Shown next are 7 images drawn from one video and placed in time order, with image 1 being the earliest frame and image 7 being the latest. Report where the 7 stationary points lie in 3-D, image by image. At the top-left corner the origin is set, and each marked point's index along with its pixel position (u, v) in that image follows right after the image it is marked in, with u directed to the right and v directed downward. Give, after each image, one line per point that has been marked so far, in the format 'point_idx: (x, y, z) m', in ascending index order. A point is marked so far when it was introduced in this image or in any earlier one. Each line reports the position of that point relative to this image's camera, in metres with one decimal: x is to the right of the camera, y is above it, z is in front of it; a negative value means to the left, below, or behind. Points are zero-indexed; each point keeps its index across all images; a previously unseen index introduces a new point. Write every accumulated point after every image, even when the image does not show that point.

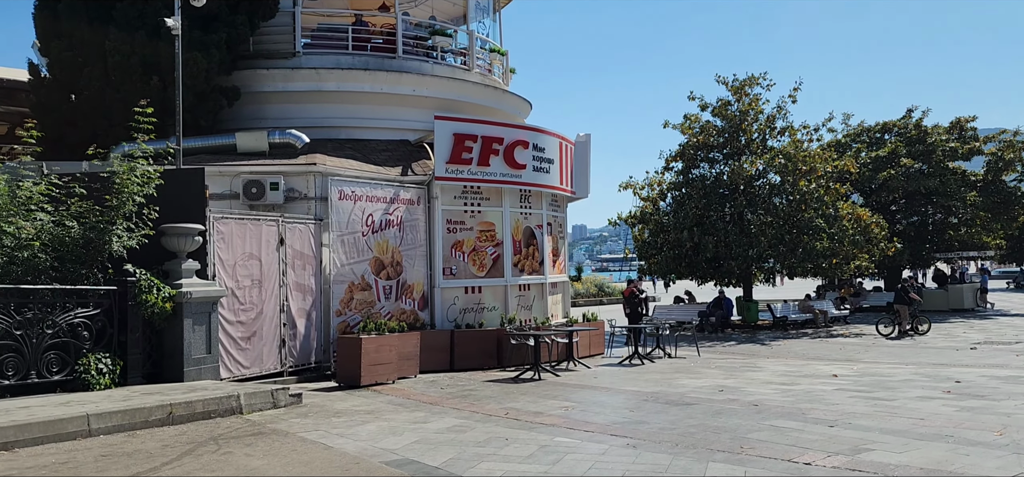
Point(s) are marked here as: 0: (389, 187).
0: (-2.4, +1.0, +15.0) m
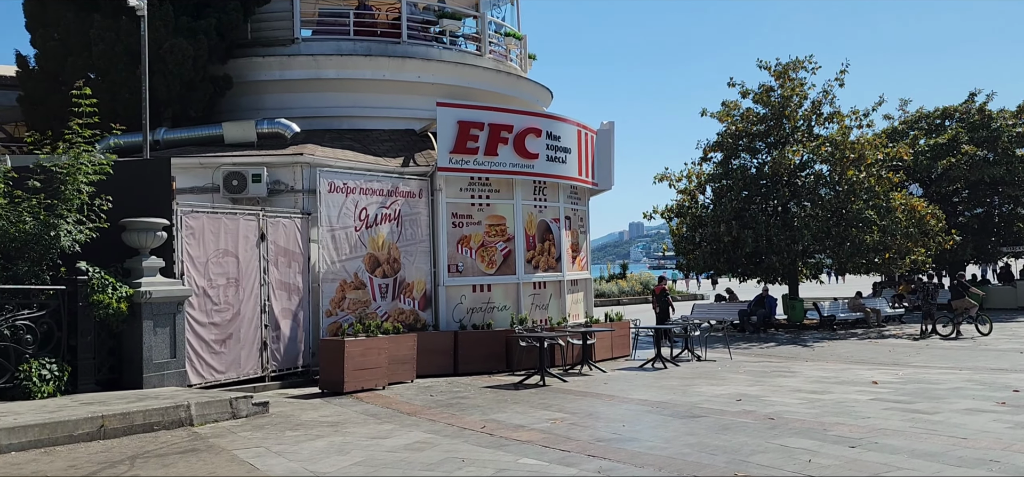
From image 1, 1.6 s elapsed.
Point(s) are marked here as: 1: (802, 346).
0: (-2.2, +1.1, +14.1) m
1: (+7.3, -2.7, +19.9) m
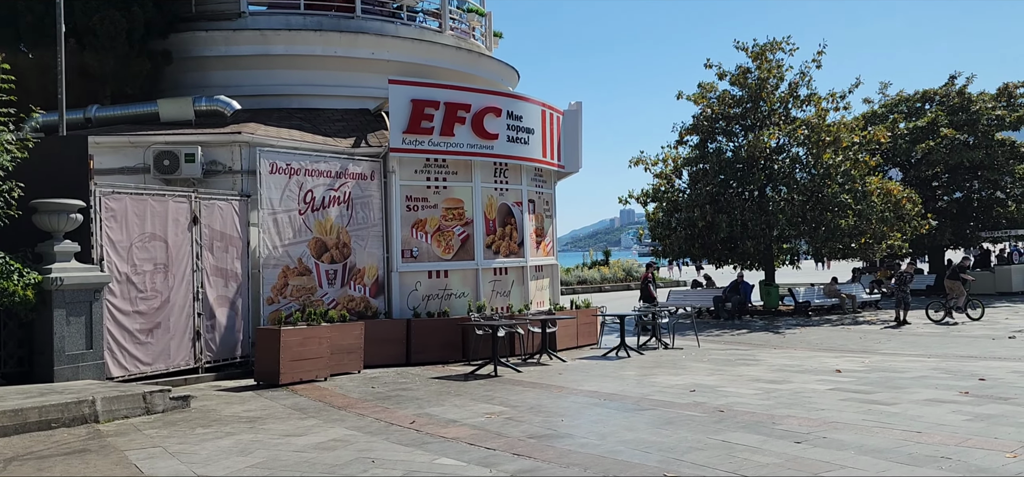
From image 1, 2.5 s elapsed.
0: (-3.0, +1.4, +13.4) m
1: (+6.5, -2.3, +19.4) m
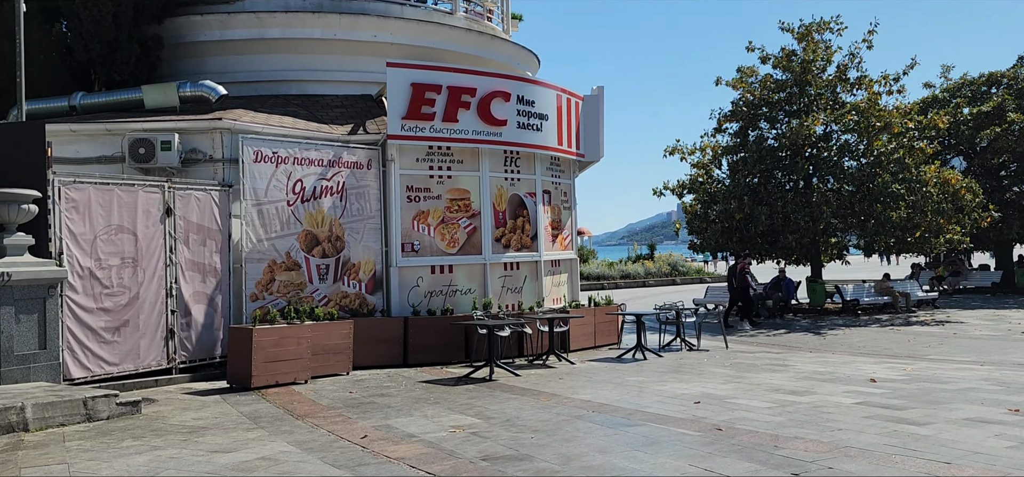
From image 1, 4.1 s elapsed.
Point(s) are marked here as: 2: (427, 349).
0: (-3.0, +1.5, +12.7) m
1: (+6.9, -2.2, +18.0) m
2: (-1.4, -1.8, +12.8) m
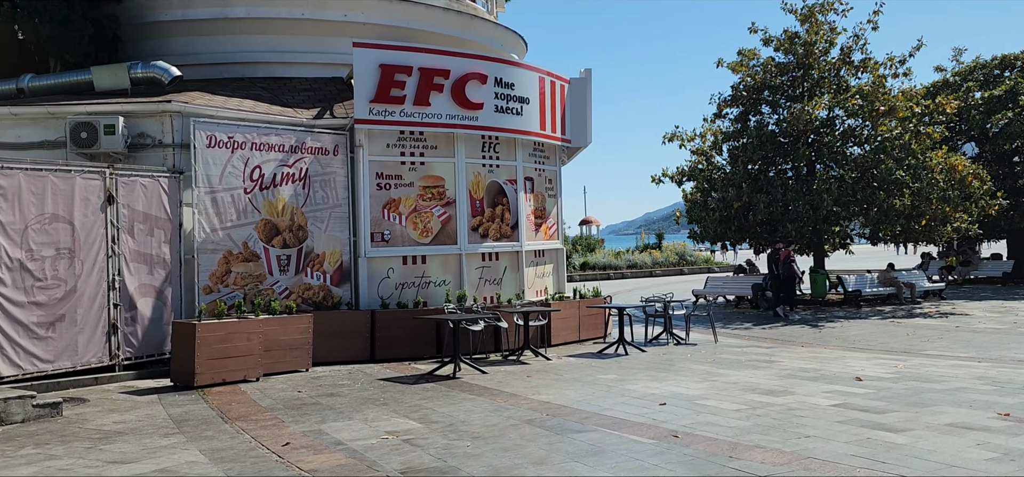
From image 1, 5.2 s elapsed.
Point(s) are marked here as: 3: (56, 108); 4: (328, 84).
0: (-3.4, +1.6, +12.0) m
1: (+6.6, -1.9, +17.2) m
2: (-1.8, -1.6, +12.2) m
3: (-6.1, +1.8, +10.6) m
4: (-3.2, +2.7, +13.8) m
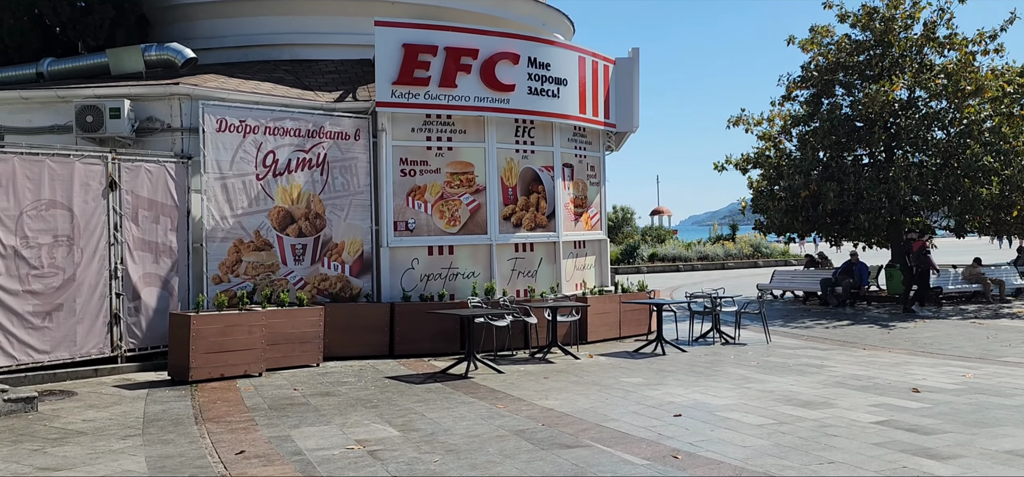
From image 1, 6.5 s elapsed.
0: (-3.0, +1.8, +11.5) m
1: (+7.4, -1.8, +15.8) m
2: (-1.4, -1.5, +11.6) m
3: (-5.9, +1.9, +10.4) m
4: (-2.7, +2.9, +13.3) m
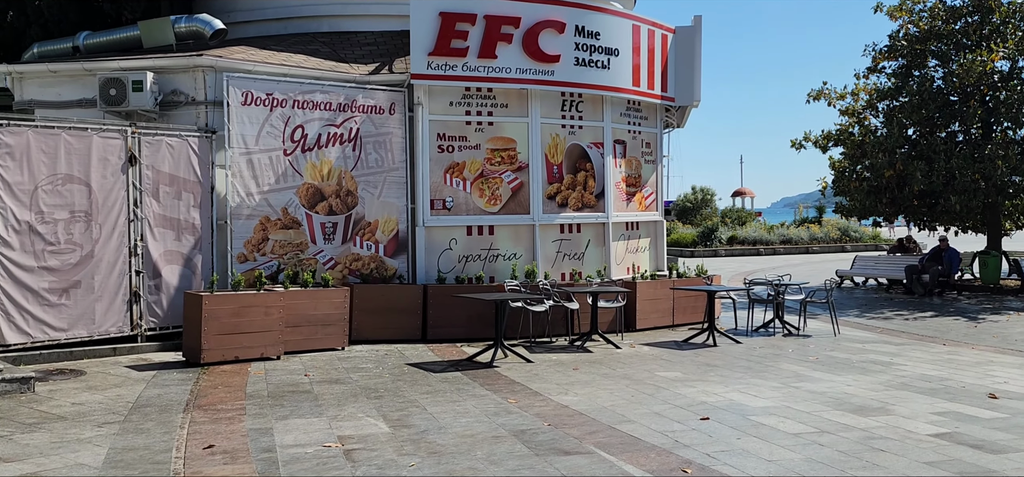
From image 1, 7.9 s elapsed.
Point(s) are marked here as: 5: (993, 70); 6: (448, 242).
0: (-2.5, +2.1, +11.1) m
1: (+8.3, -1.5, +14.3) m
2: (-0.9, -1.2, +11.0) m
3: (-5.4, +2.2, +10.2) m
4: (-1.9, +3.2, +12.7) m
5: (+11.2, +3.9, +18.3) m
6: (-1.0, -0.1, +11.8) m
